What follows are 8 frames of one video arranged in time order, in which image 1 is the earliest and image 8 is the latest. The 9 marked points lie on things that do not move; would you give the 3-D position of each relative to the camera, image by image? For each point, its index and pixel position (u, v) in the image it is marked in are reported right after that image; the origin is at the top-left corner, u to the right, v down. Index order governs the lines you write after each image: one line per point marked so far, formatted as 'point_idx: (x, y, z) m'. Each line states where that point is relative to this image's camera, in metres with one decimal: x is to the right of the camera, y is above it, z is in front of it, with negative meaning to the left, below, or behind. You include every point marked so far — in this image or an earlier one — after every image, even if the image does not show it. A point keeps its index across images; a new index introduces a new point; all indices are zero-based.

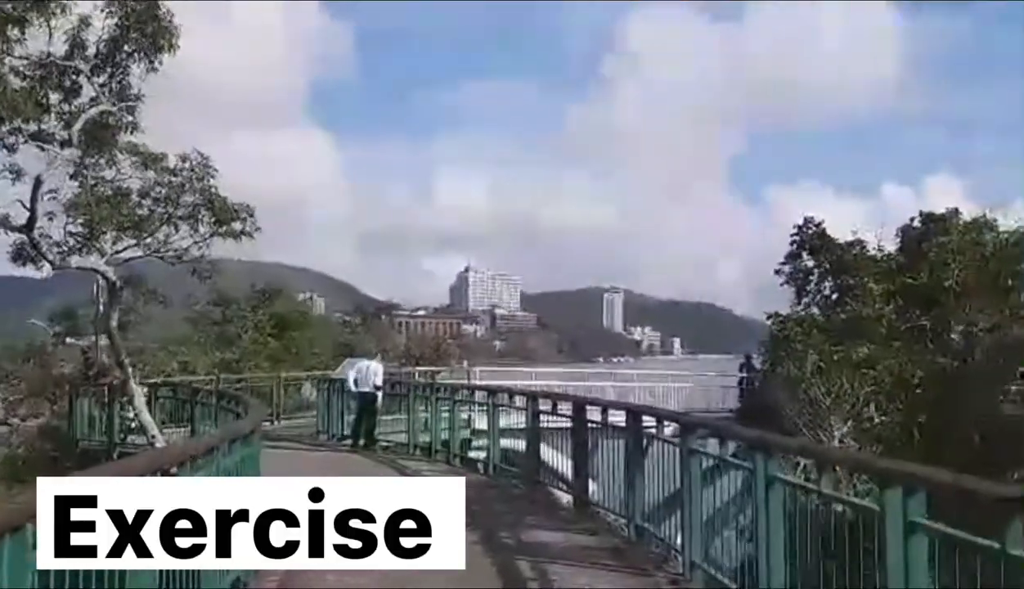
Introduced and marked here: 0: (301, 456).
0: (-3.9, -2.9, +17.6) m
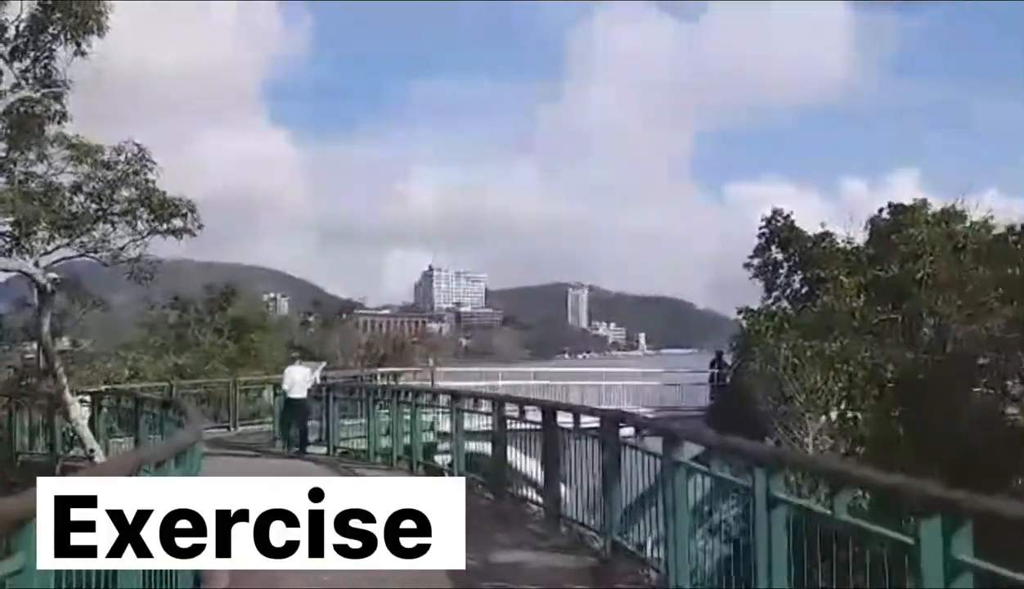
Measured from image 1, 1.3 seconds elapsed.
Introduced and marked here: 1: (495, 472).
0: (-4.5, -3.0, +16.7) m
1: (-0.2, -2.3, +12.7) m
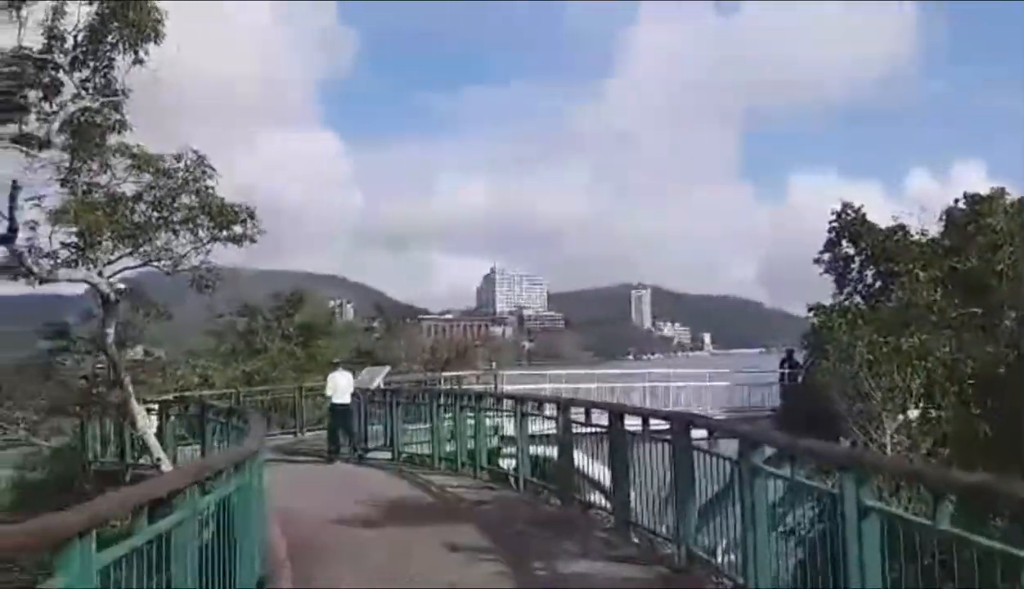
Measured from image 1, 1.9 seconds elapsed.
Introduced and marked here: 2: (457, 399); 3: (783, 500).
0: (-3.3, -3.1, +16.6) m
1: (+0.6, -2.3, +12.4) m
2: (-1.0, -1.8, +16.3) m
3: (+2.0, -1.5, +7.1) m
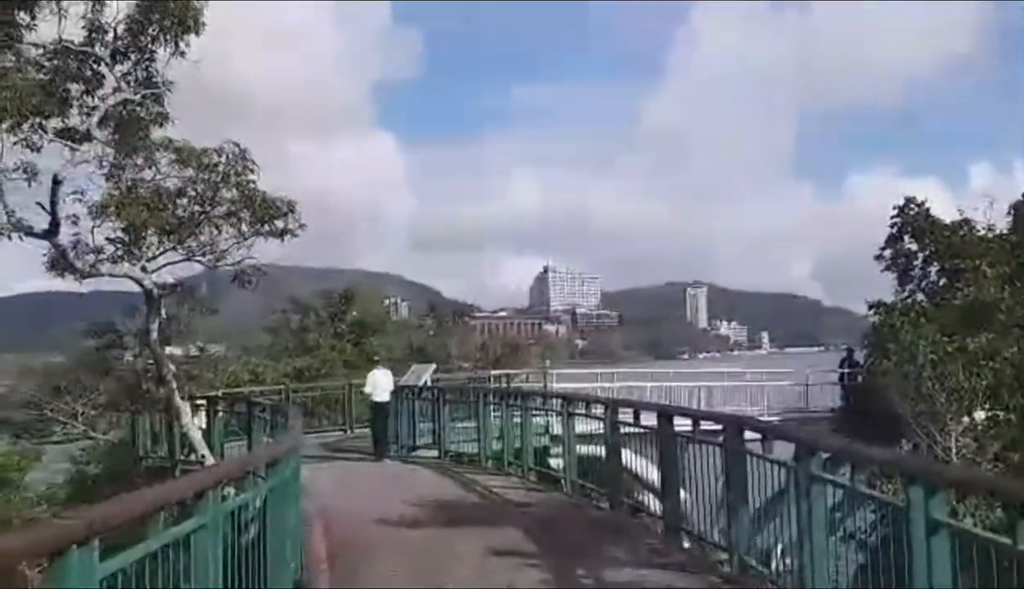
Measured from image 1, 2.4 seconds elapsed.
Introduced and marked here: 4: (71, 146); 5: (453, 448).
0: (-2.5, -3.0, +16.5) m
1: (+1.2, -2.3, +12.0) m
2: (-0.2, -1.7, +16.0) m
3: (+2.3, -1.5, +6.6) m
4: (-6.6, +2.2, +14.5) m
5: (-1.1, -2.8, +17.6) m
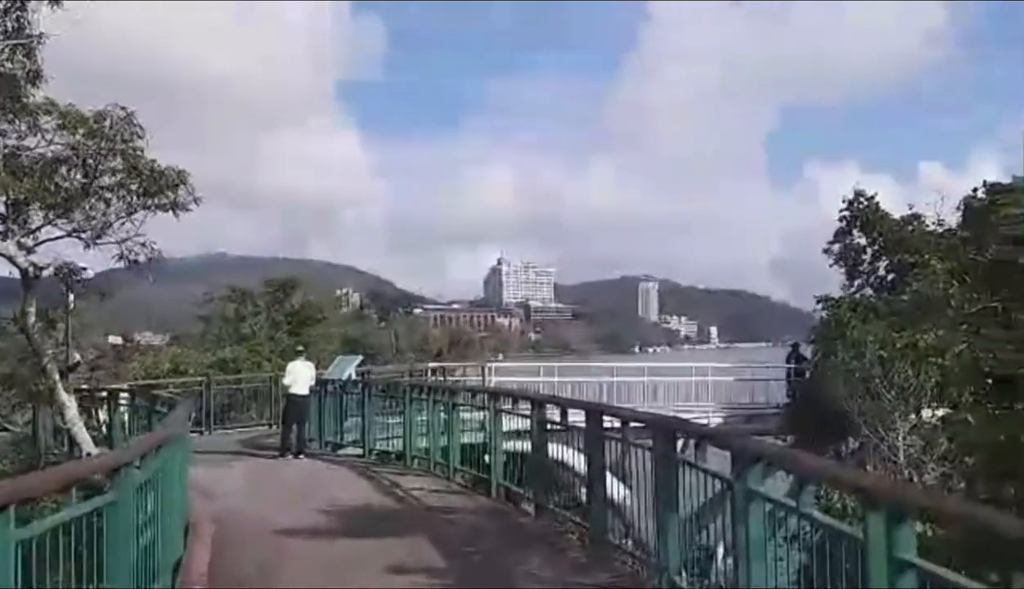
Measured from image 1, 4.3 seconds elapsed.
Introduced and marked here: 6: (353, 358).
0: (-3.7, -2.8, +15.3) m
1: (+0.3, -2.1, +11.0) m
2: (-1.3, -1.5, +14.9) m
3: (+1.6, -1.4, +5.7) m
4: (-7.5, +2.5, +13.1) m
5: (-2.3, -2.6, +16.5) m
6: (-3.3, -1.3, +19.7) m
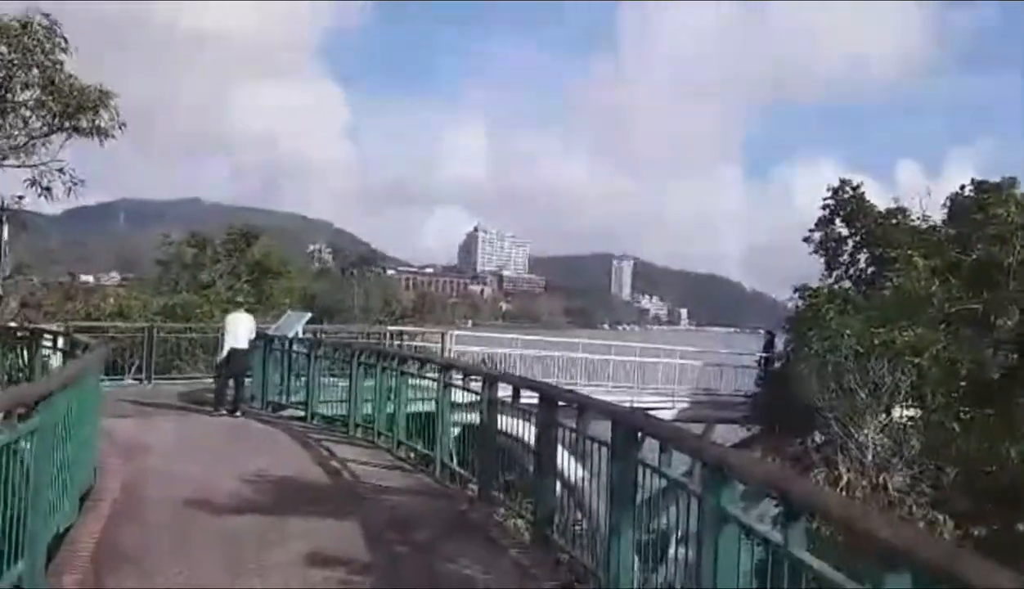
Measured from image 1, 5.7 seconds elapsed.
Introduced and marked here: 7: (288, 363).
0: (-4.4, -2.0, +14.2) m
1: (-0.3, -1.8, +10.0) m
2: (-1.9, -0.9, +13.9) m
3: (+1.2, -1.3, +4.7) m
4: (-7.8, +3.5, +11.7) m
5: (-3.0, -1.9, +15.5) m
6: (-4.0, -0.4, +18.6) m
7: (-3.8, -1.2, +16.5) m
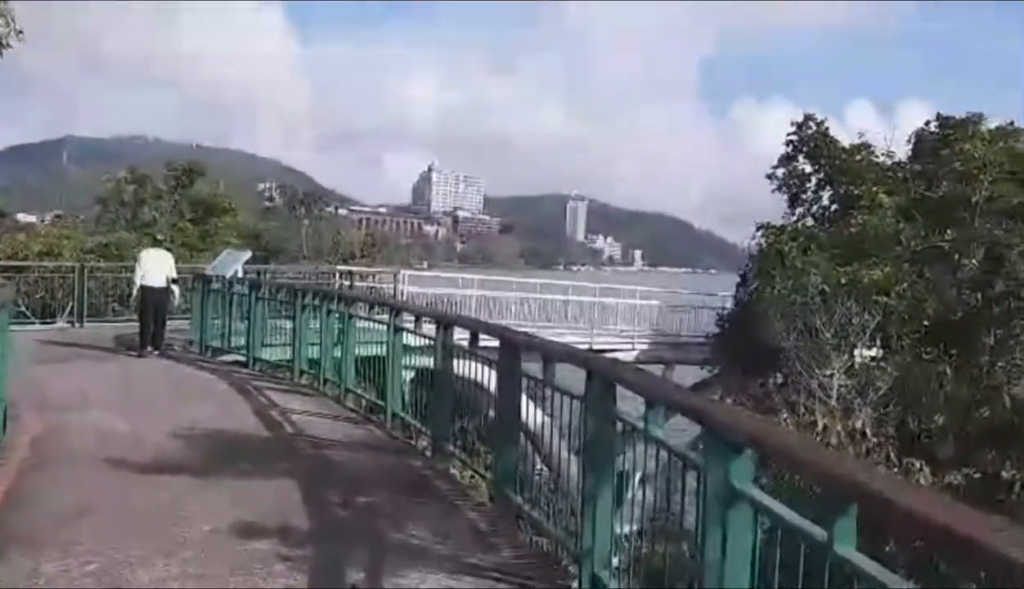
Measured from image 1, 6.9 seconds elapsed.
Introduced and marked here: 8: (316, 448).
0: (-5.0, -1.1, +13.2) m
1: (-0.7, -1.2, +9.2) m
2: (-2.5, -0.1, +12.9) m
3: (+1.0, -1.0, +4.0) m
4: (-8.3, +4.1, +10.2) m
5: (-3.7, -0.9, +14.5) m
6: (-4.8, +0.7, +17.4) m
7: (-4.5, -0.2, +15.5) m
8: (-1.9, -1.4, +9.2) m
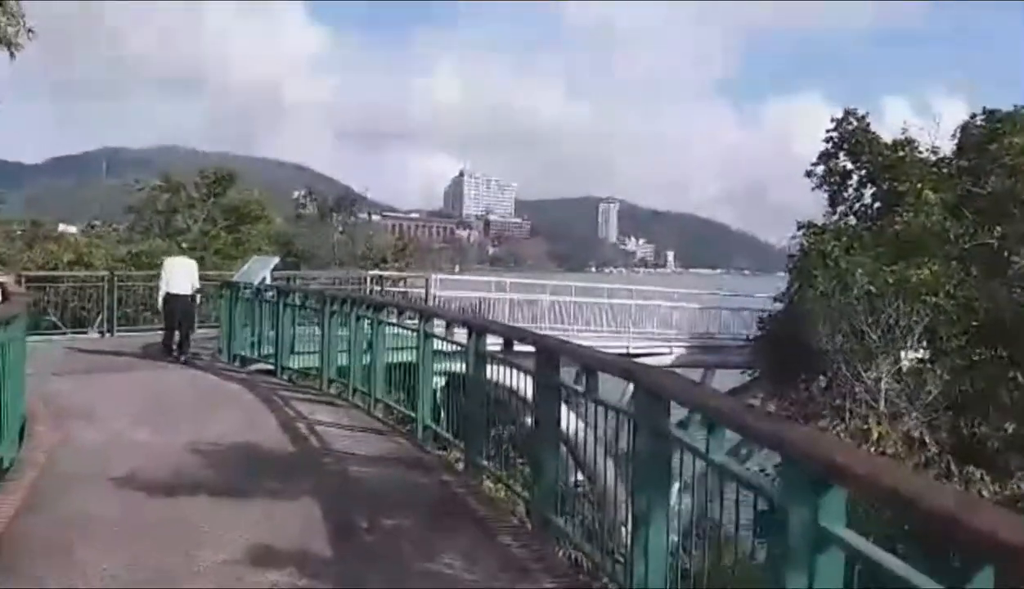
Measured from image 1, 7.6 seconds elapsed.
0: (-4.5, -1.2, +12.9) m
1: (-0.4, -1.2, +8.7) m
2: (-2.0, -0.2, +12.5) m
3: (+1.2, -1.0, +3.4) m
4: (-8.0, +4.0, +10.0) m
5: (-3.2, -1.0, +14.1) m
6: (-4.2, +0.6, +17.1) m
7: (-4.0, -0.3, +15.1) m
8: (-1.5, -1.5, +8.7) m
